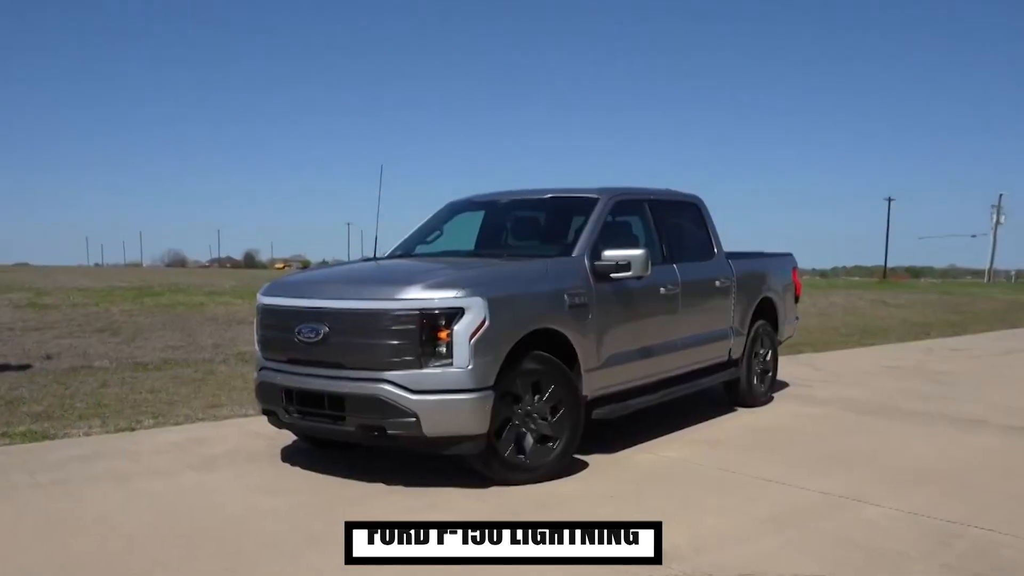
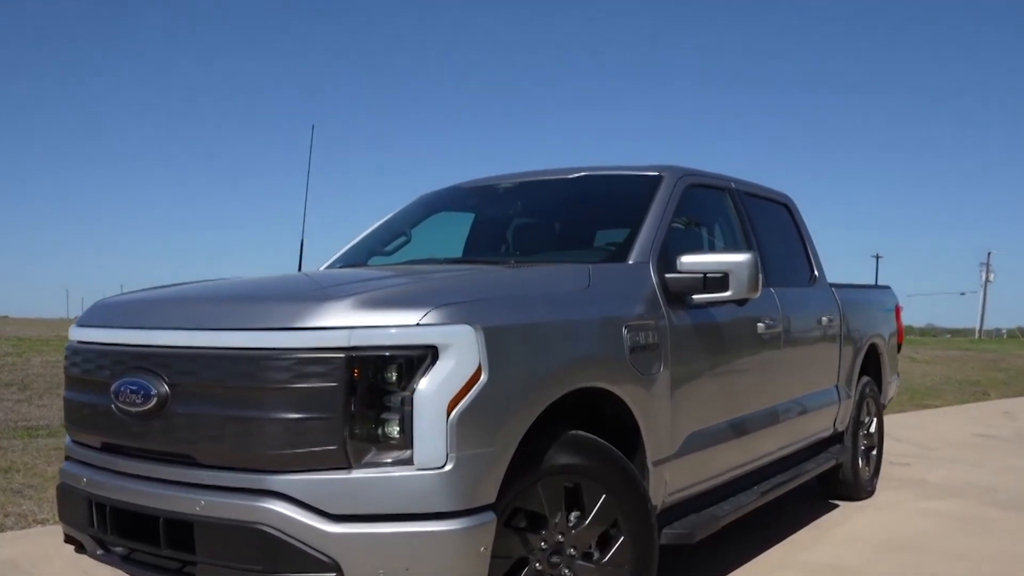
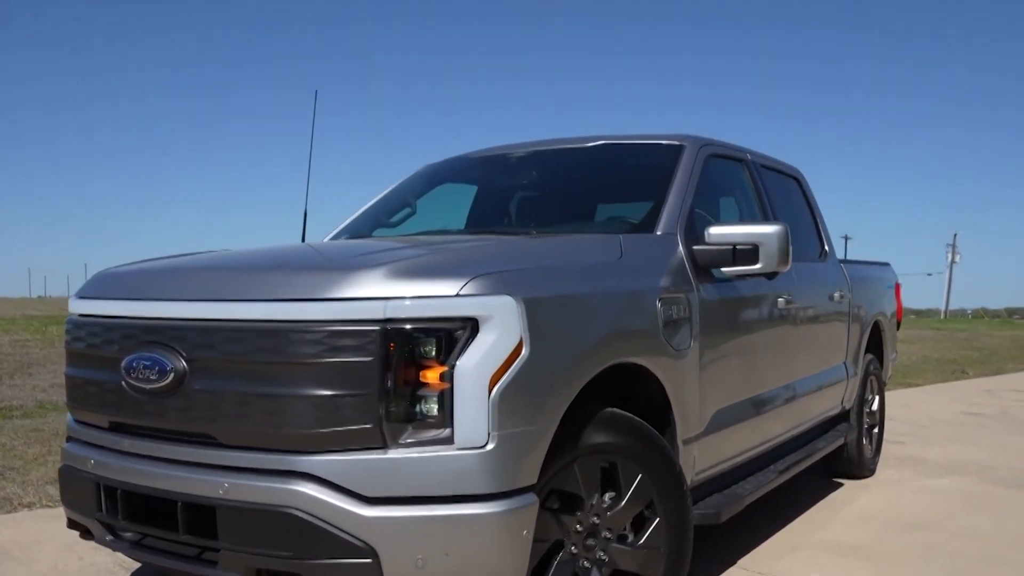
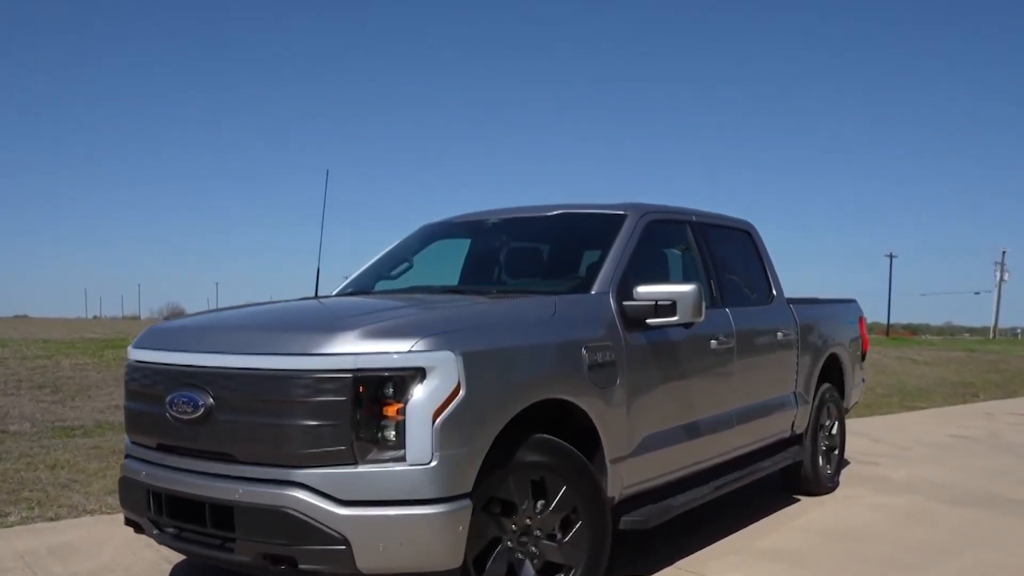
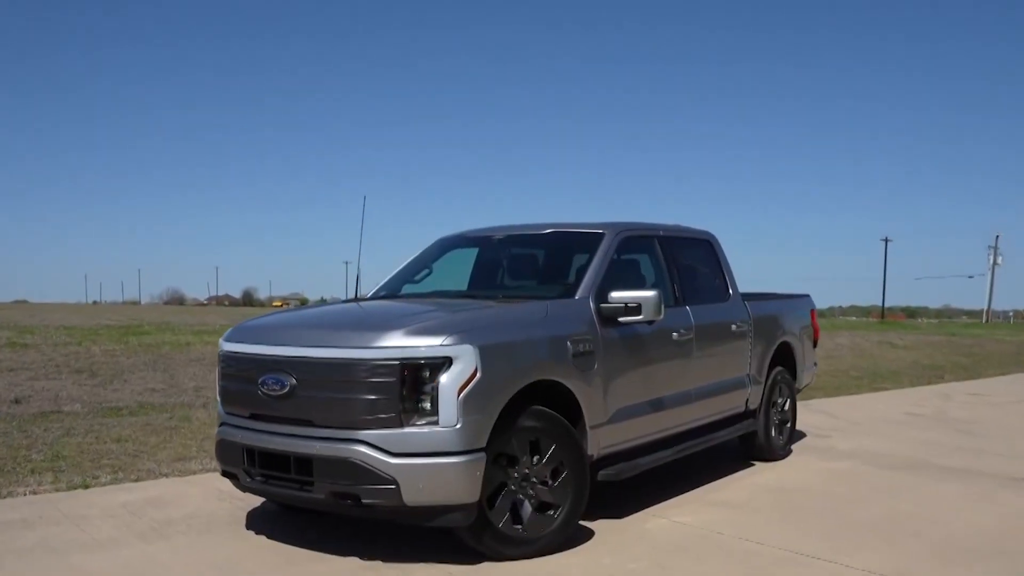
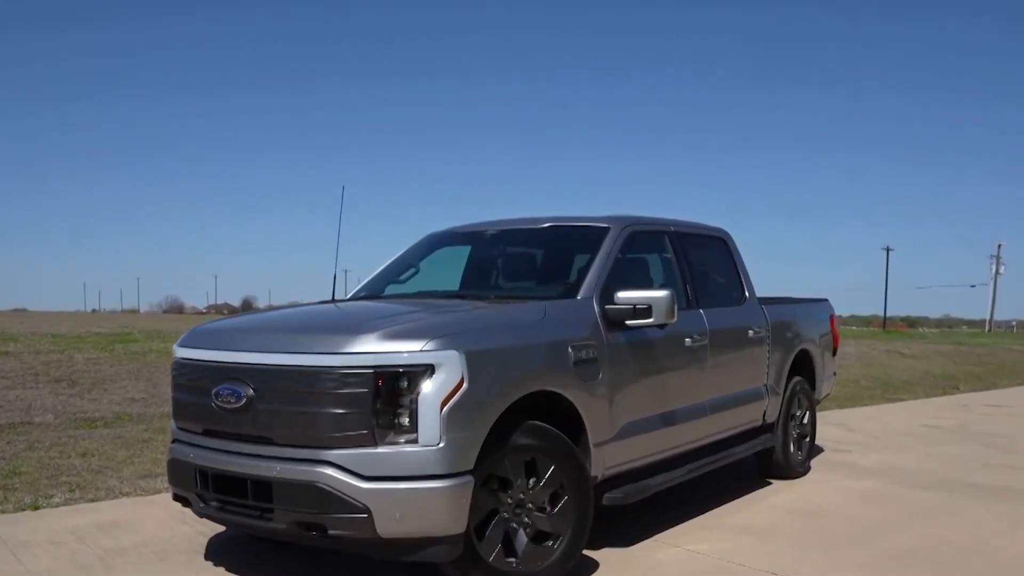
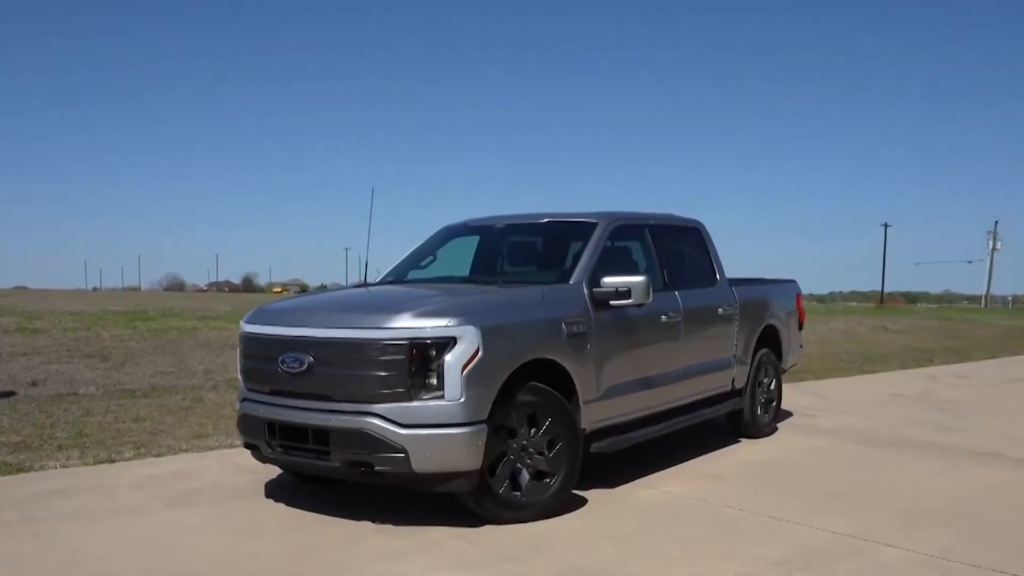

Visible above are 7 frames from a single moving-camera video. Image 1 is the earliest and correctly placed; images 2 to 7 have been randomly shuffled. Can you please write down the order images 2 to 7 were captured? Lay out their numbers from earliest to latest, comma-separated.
7, 5, 6, 4, 2, 3
